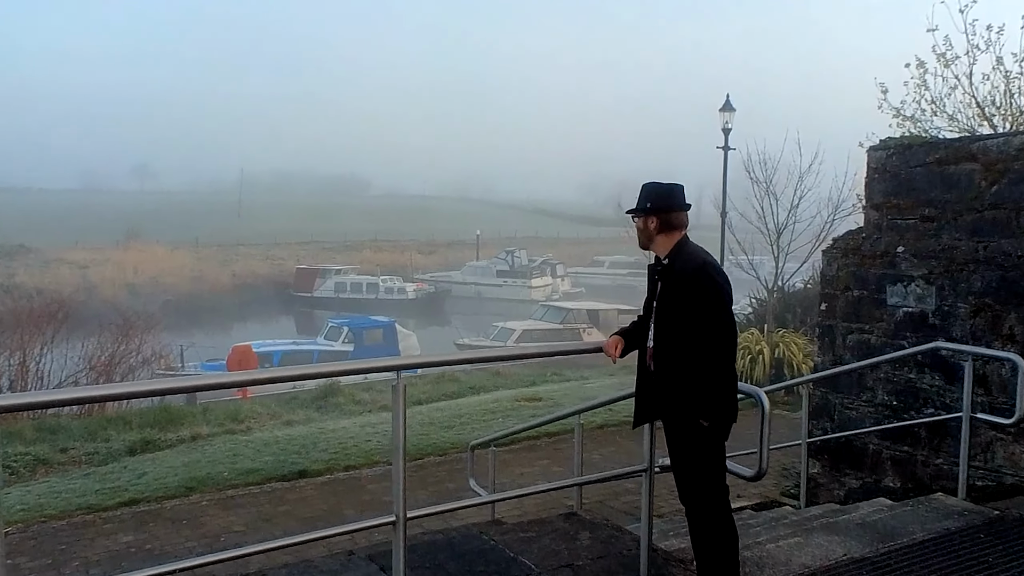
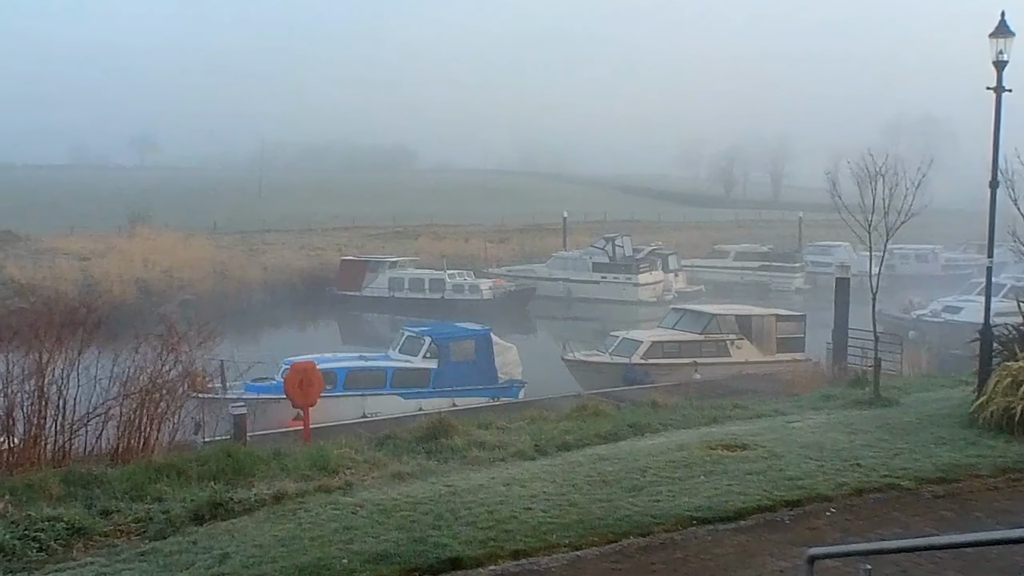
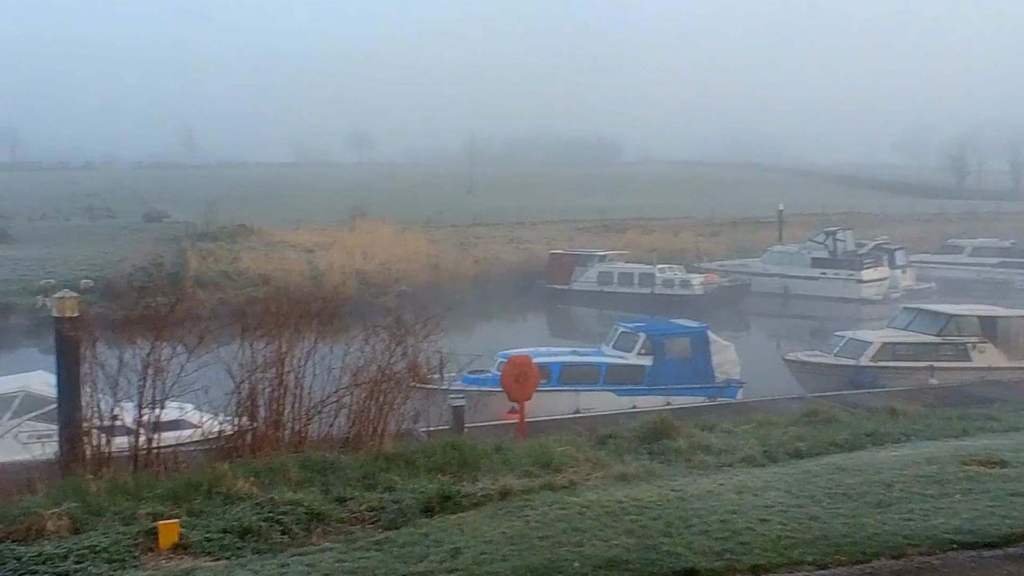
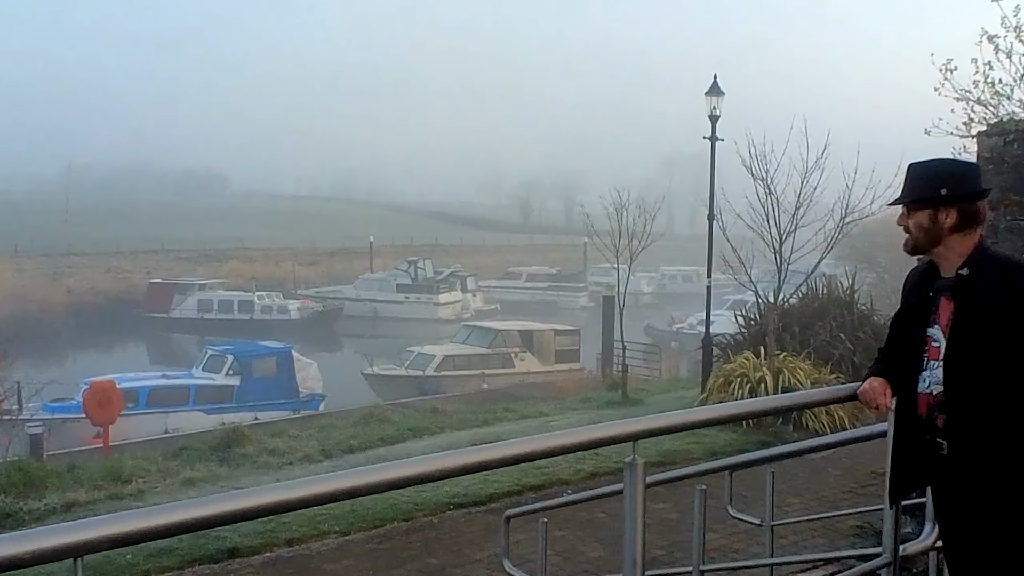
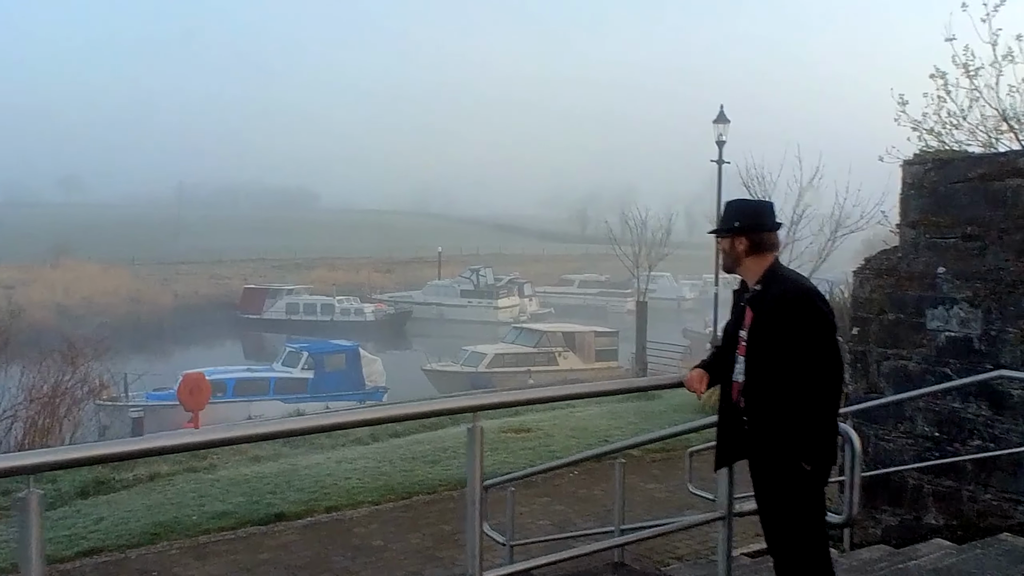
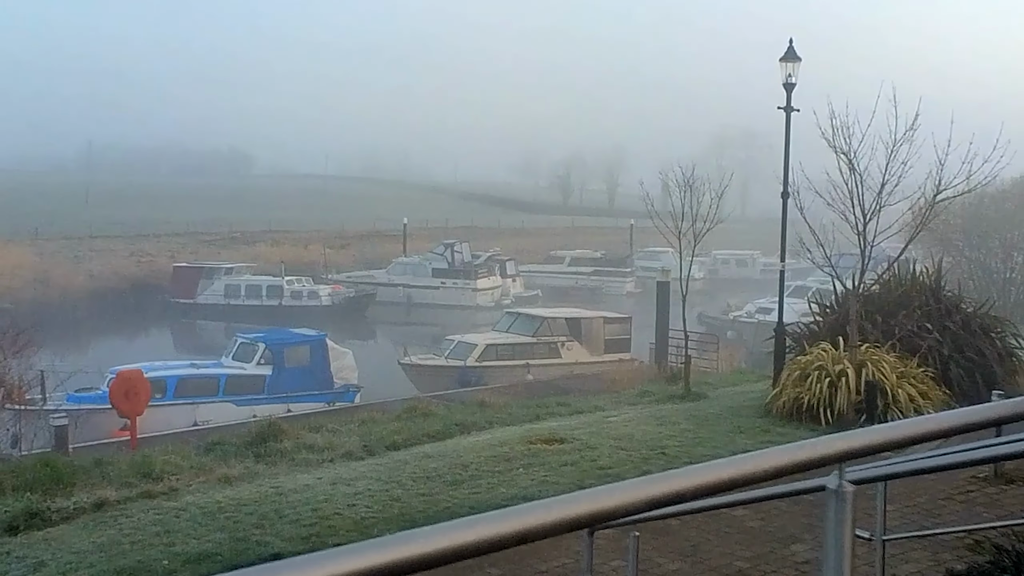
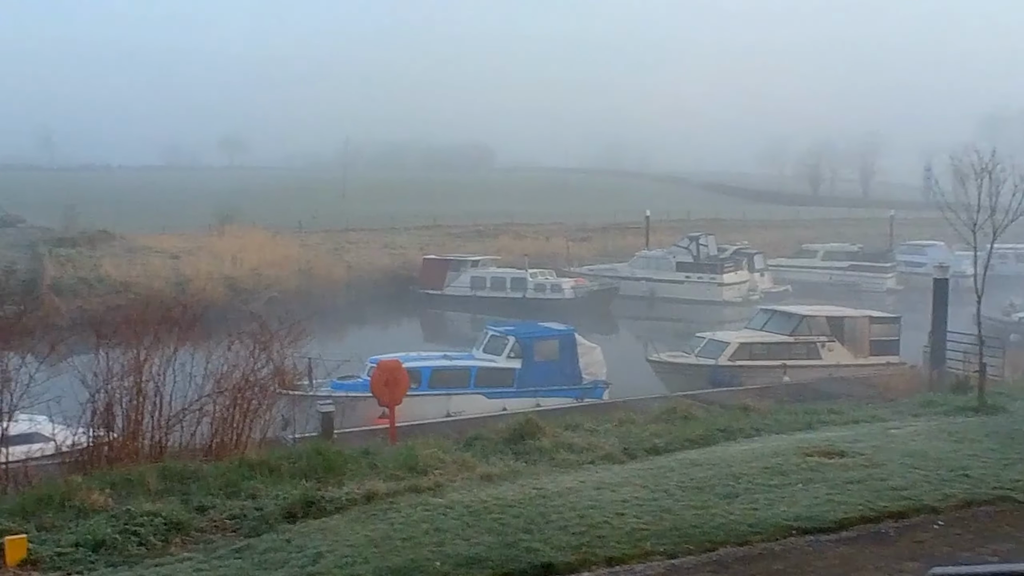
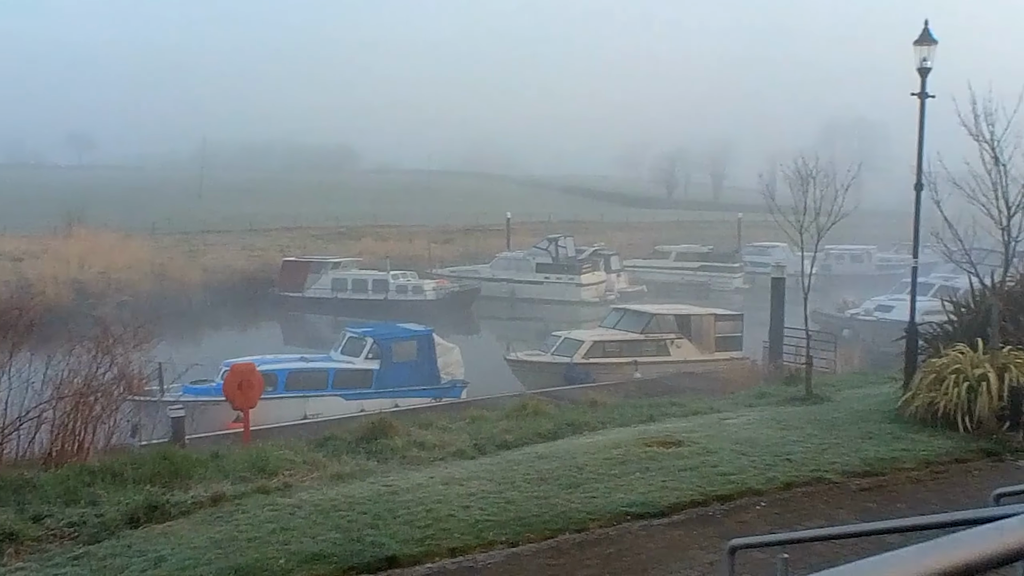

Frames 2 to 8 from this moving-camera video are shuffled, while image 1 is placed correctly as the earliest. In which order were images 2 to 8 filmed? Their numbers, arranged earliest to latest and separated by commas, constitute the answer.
5, 4, 6, 8, 2, 7, 3
